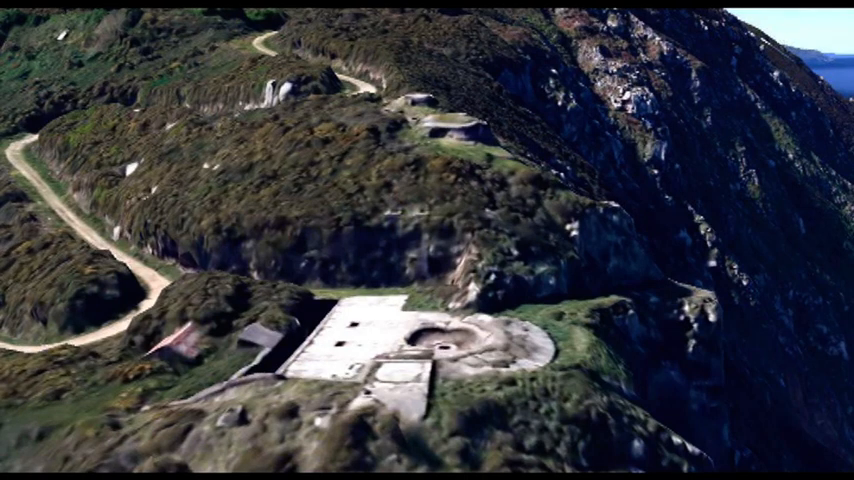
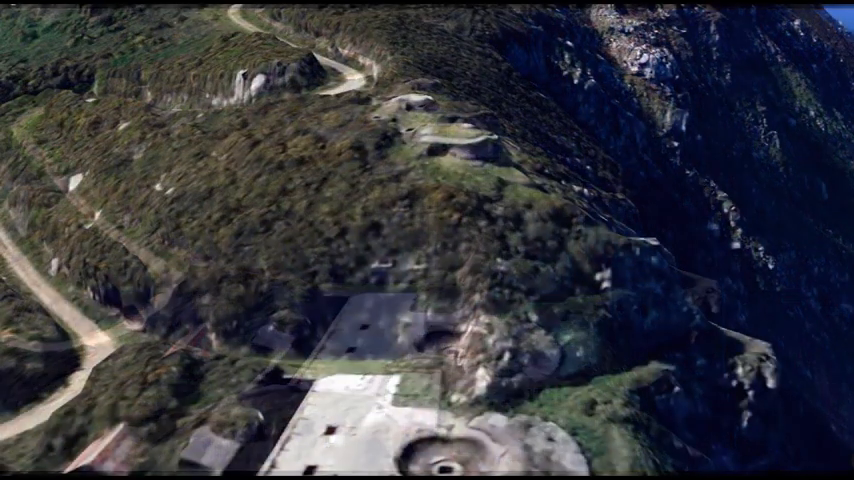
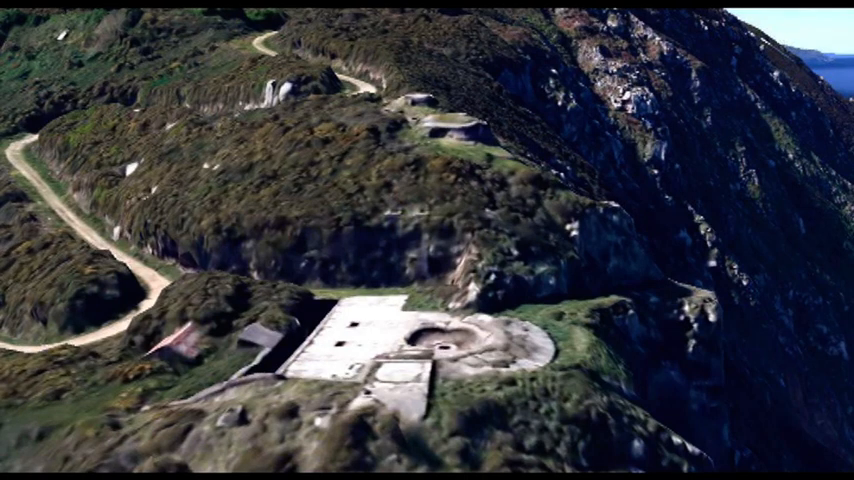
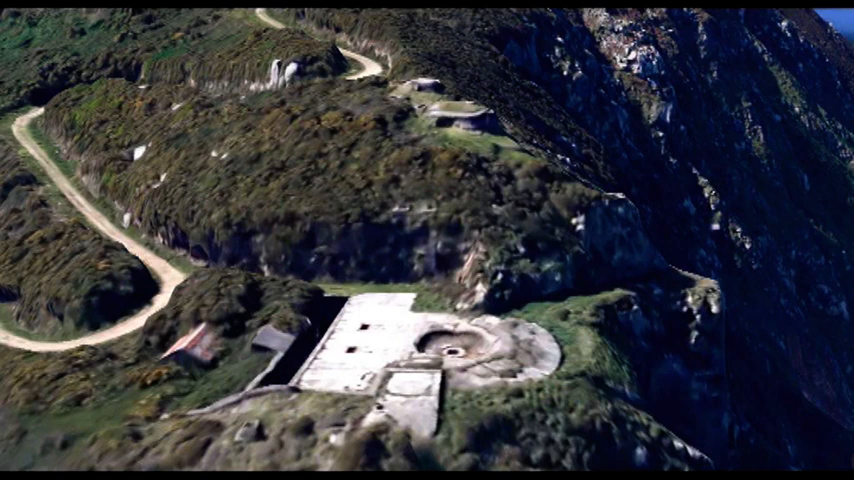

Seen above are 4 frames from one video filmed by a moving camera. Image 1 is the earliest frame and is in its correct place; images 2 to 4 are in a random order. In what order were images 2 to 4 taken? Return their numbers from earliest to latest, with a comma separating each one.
3, 4, 2
